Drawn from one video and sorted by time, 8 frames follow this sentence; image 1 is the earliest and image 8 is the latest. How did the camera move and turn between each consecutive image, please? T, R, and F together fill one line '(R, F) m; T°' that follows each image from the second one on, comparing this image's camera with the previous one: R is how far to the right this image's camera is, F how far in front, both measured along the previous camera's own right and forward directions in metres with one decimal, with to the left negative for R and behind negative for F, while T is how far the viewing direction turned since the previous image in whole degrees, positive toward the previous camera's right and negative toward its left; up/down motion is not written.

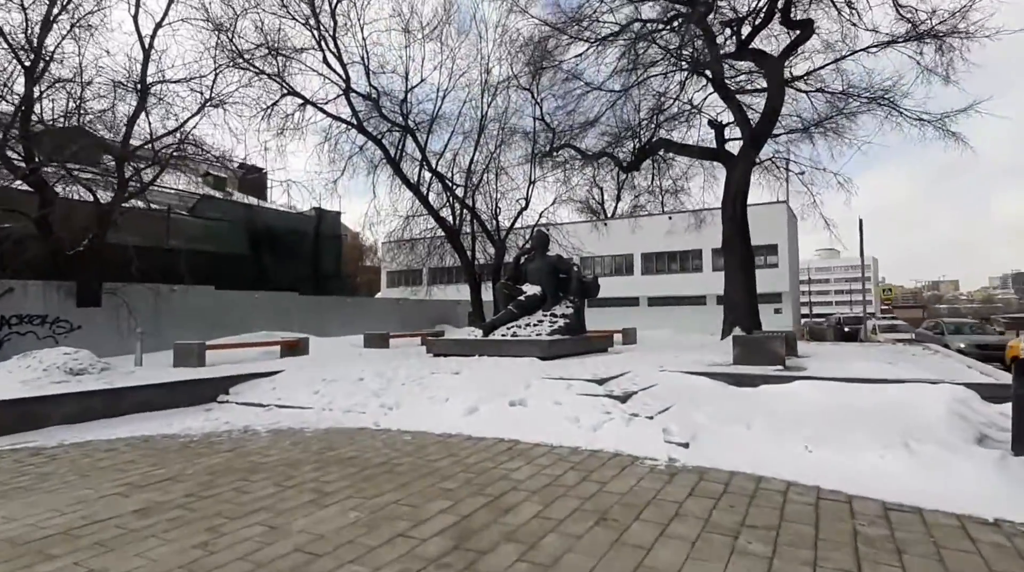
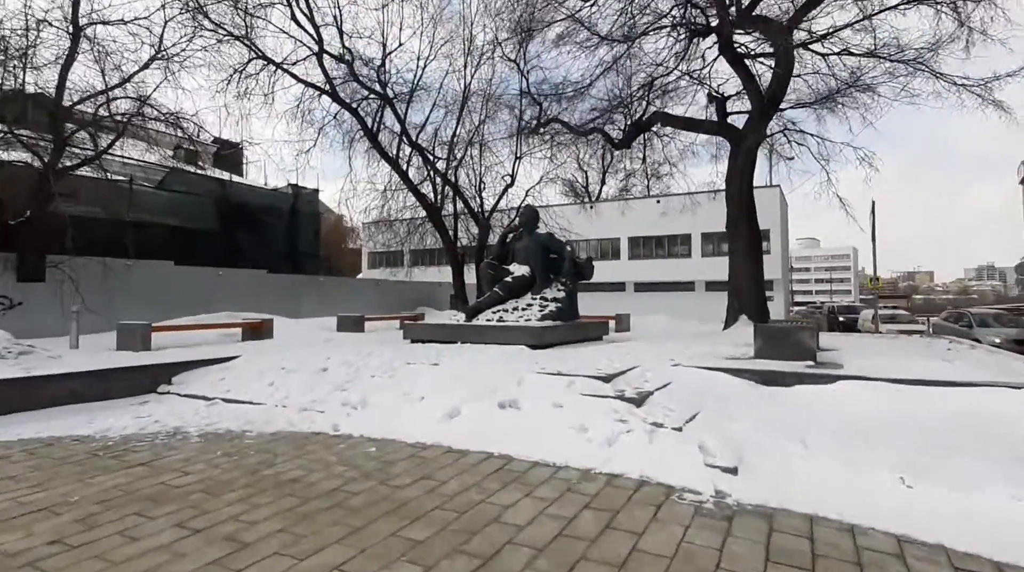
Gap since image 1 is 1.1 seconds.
(-0.1, +1.3) m; +2°
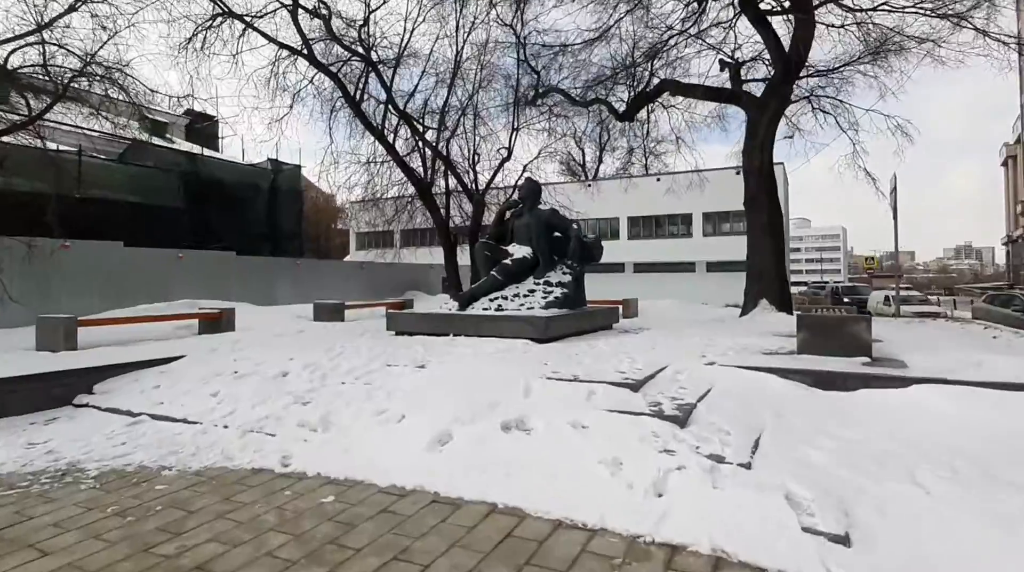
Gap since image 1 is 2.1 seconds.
(-0.1, +1.4) m; +1°
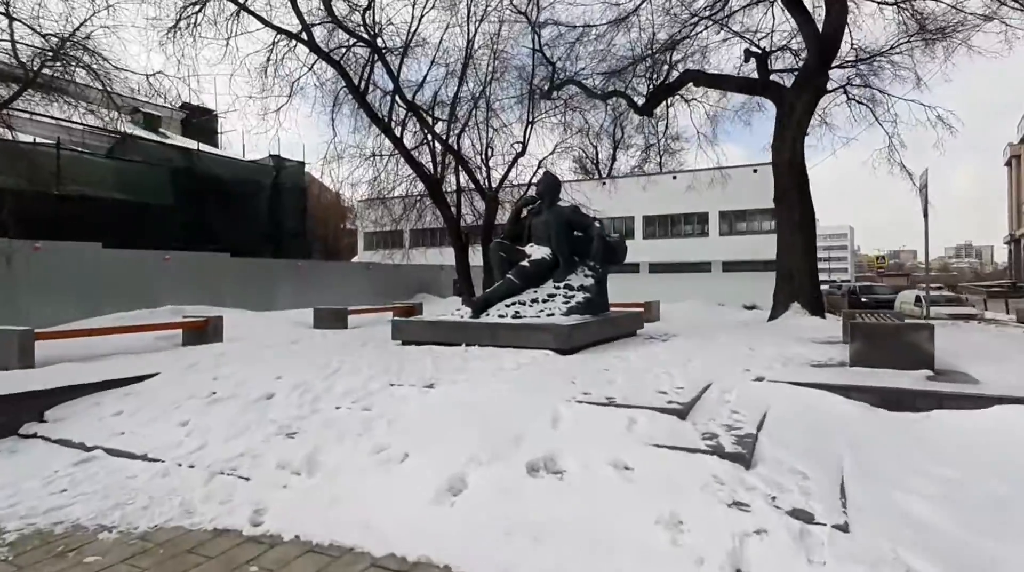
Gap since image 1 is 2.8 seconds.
(-0.1, +0.8) m; -1°
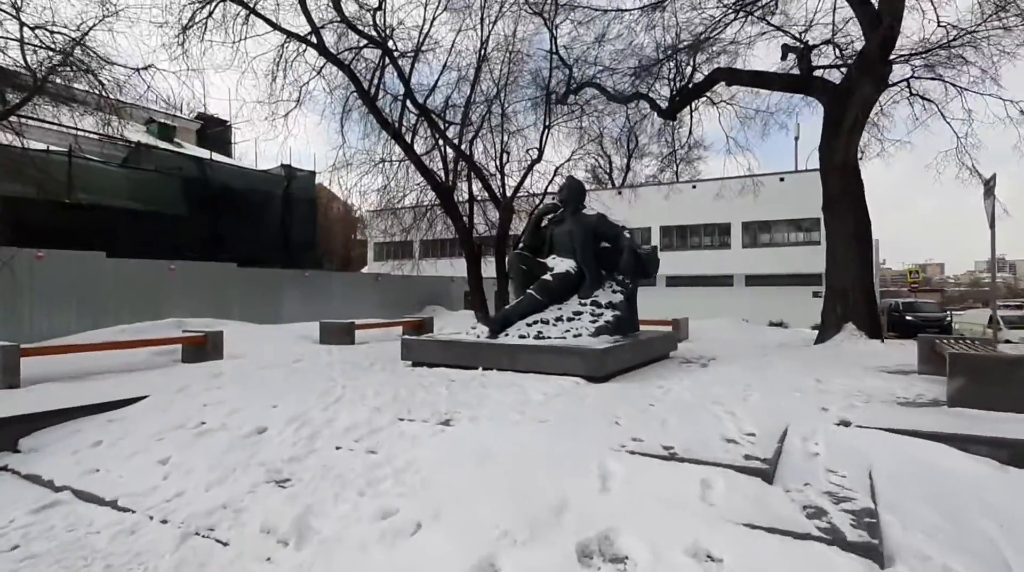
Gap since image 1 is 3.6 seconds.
(-0.2, +0.9) m; -1°
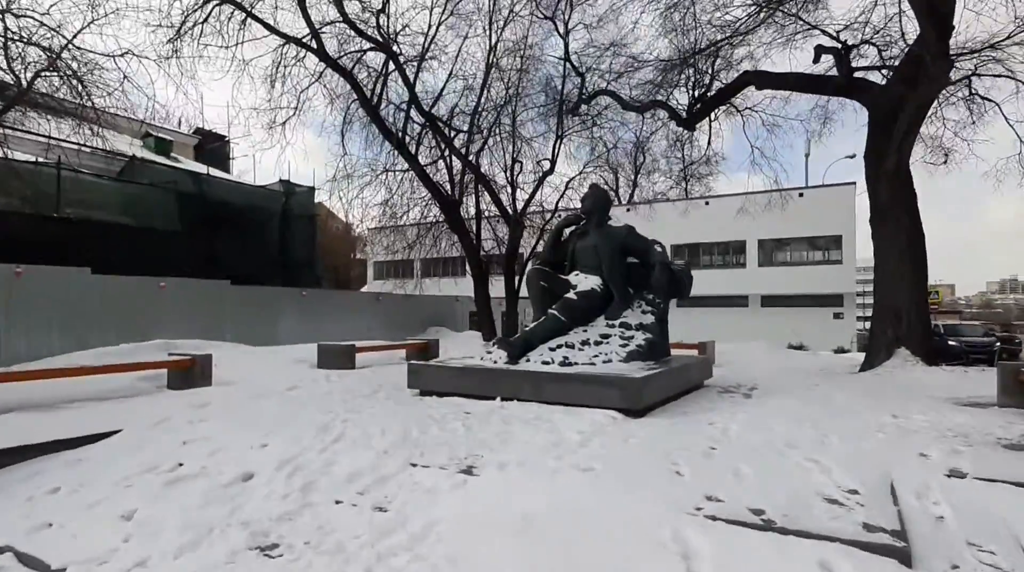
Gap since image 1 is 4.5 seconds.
(-0.3, +0.8) m; 0°
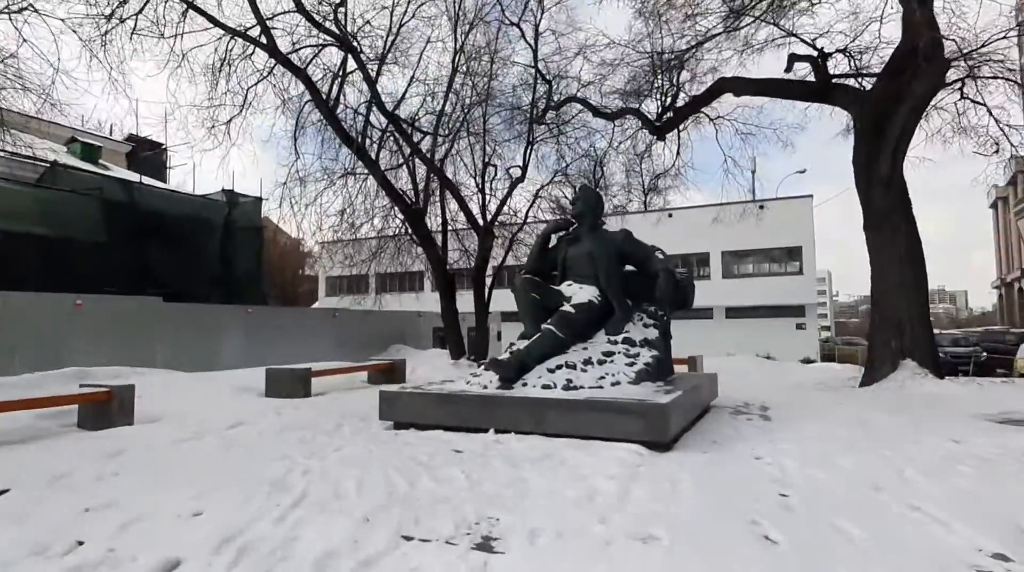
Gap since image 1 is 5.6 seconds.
(-0.4, +1.0) m; +5°
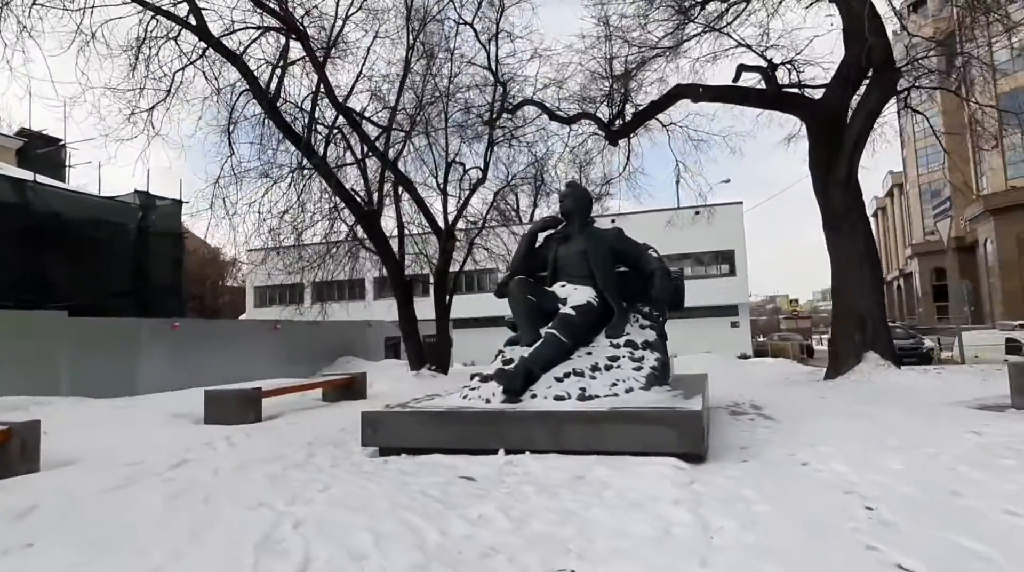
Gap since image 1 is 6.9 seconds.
(-0.7, +0.7) m; +7°
